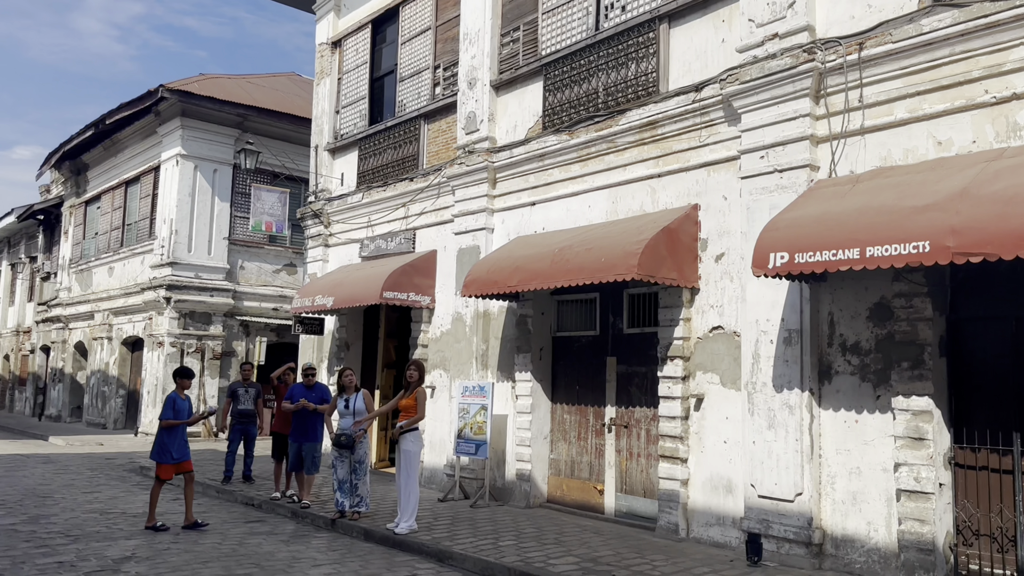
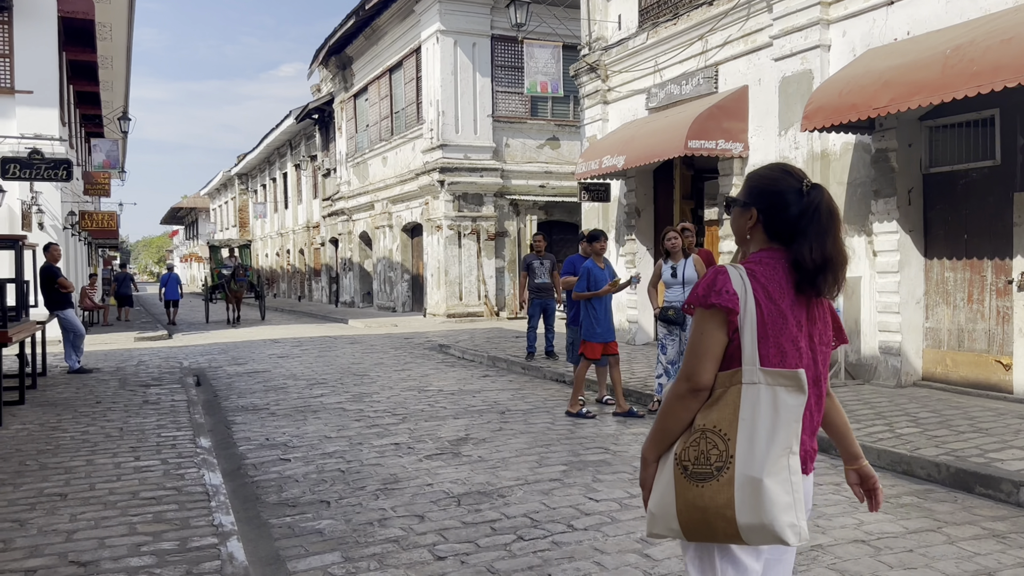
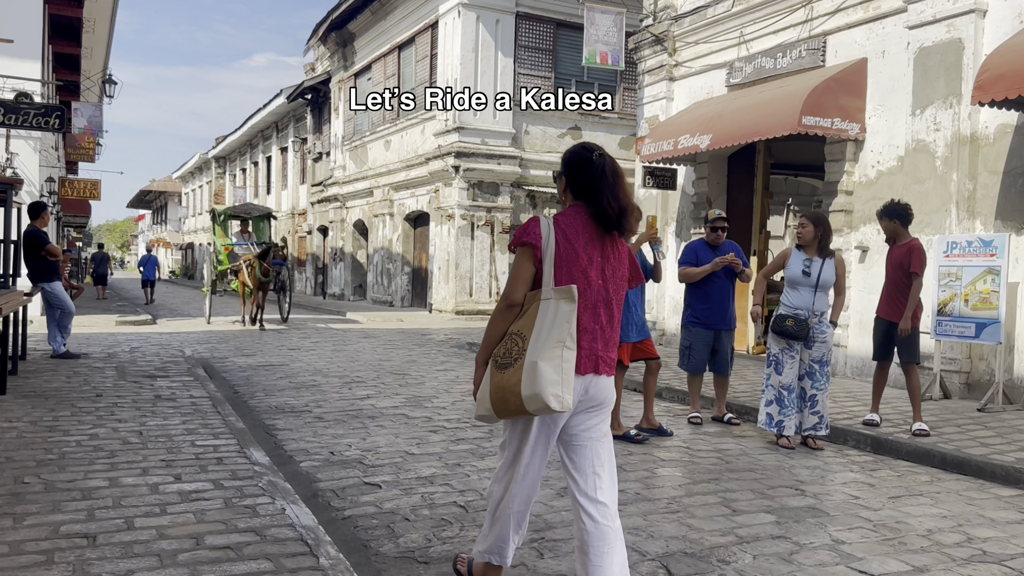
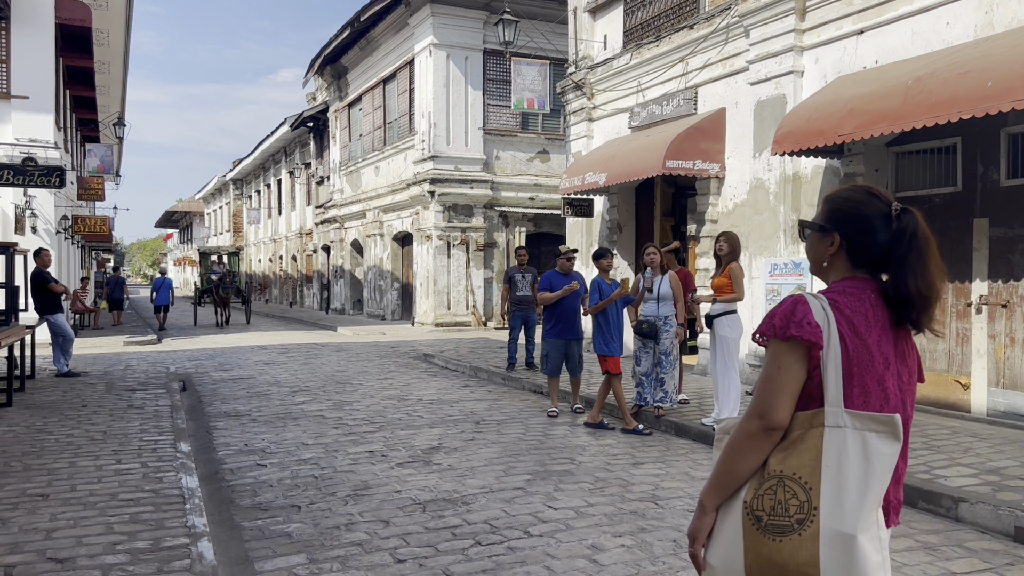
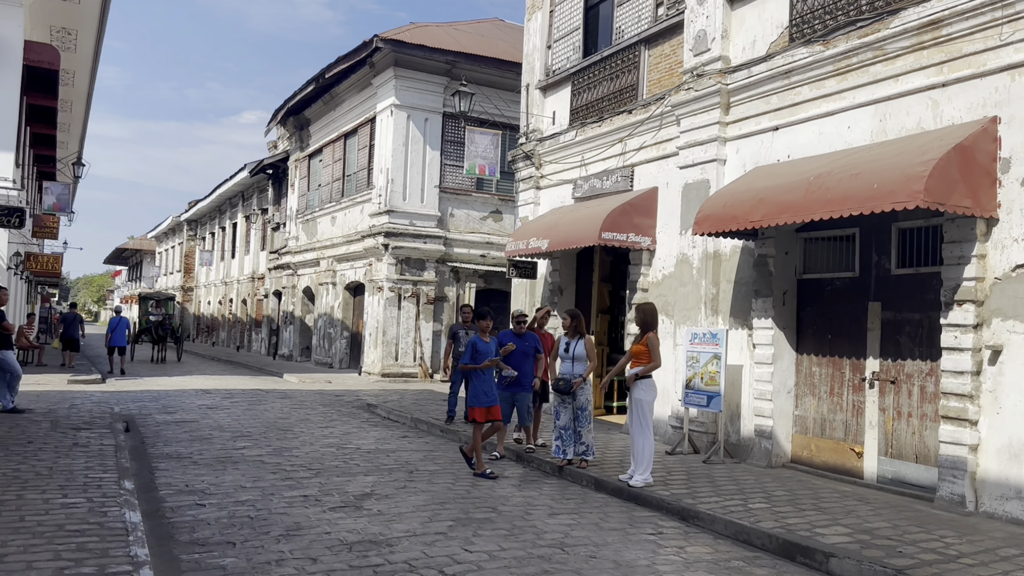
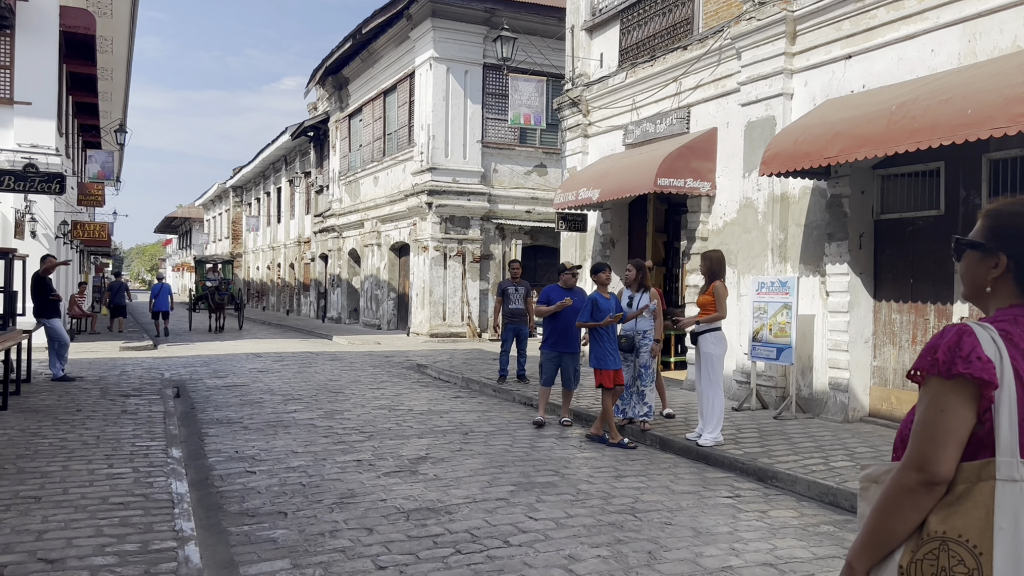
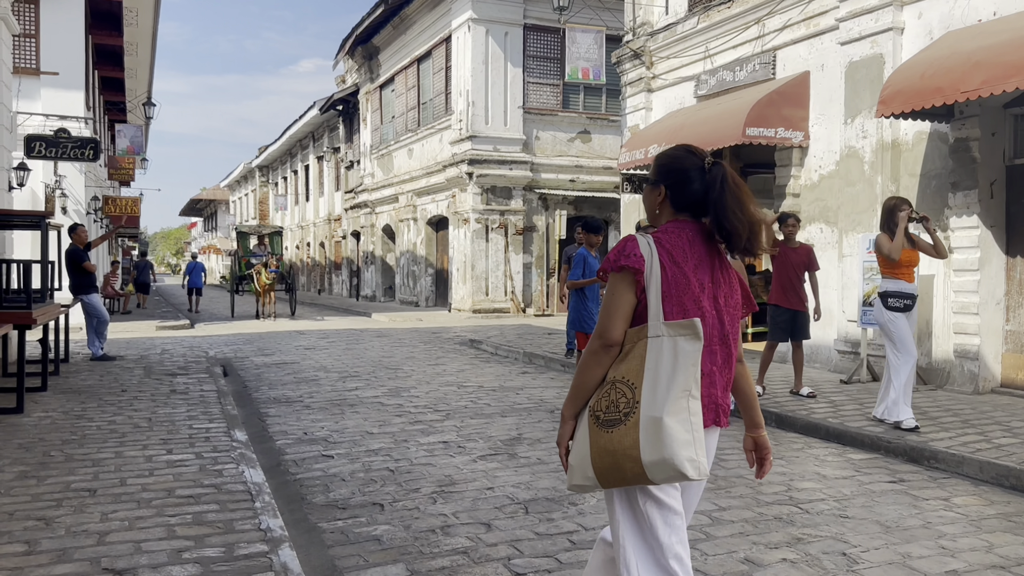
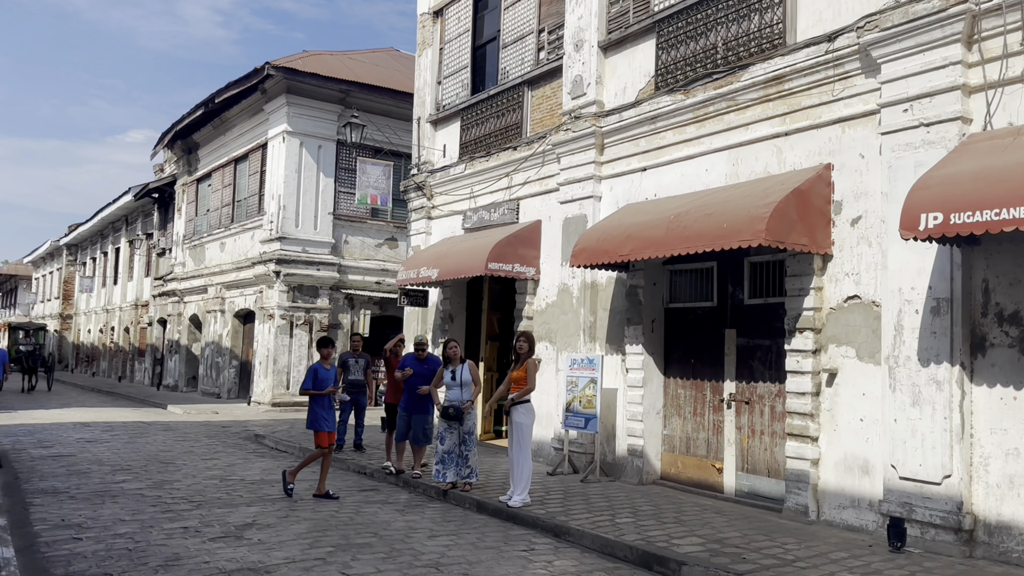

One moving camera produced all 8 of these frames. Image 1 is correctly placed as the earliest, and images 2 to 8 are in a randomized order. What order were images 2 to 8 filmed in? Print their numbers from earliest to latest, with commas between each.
8, 5, 6, 4, 2, 7, 3
